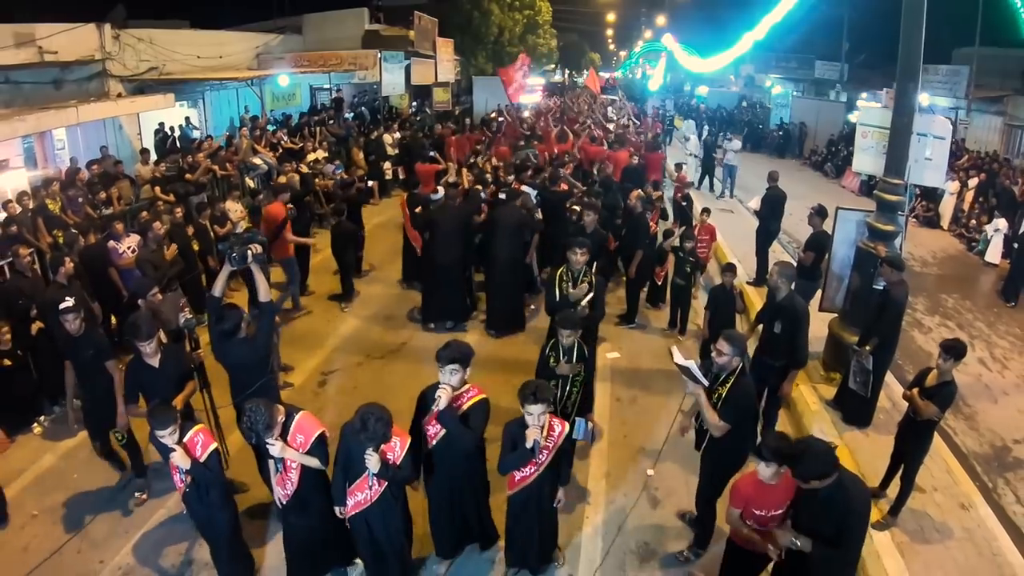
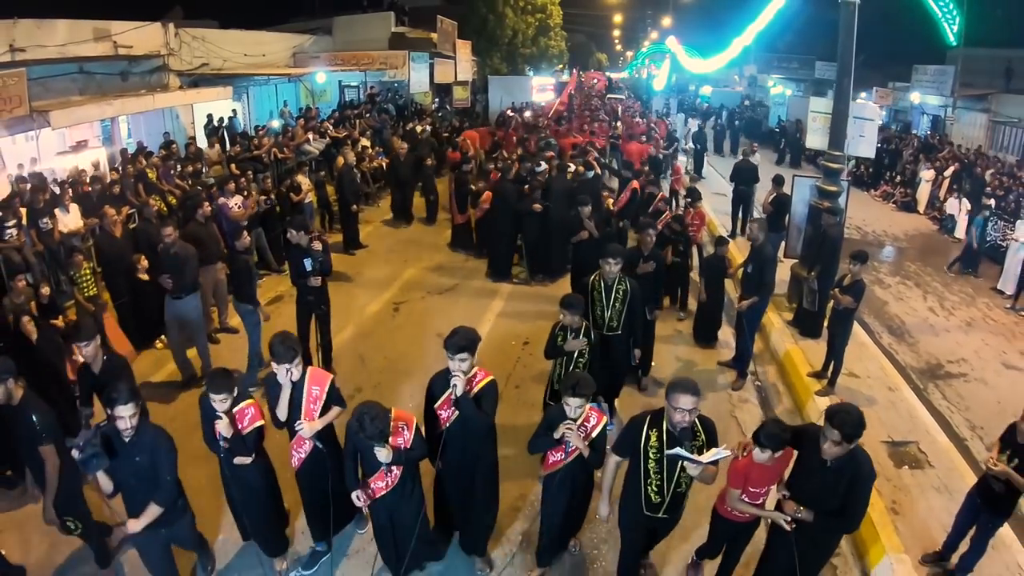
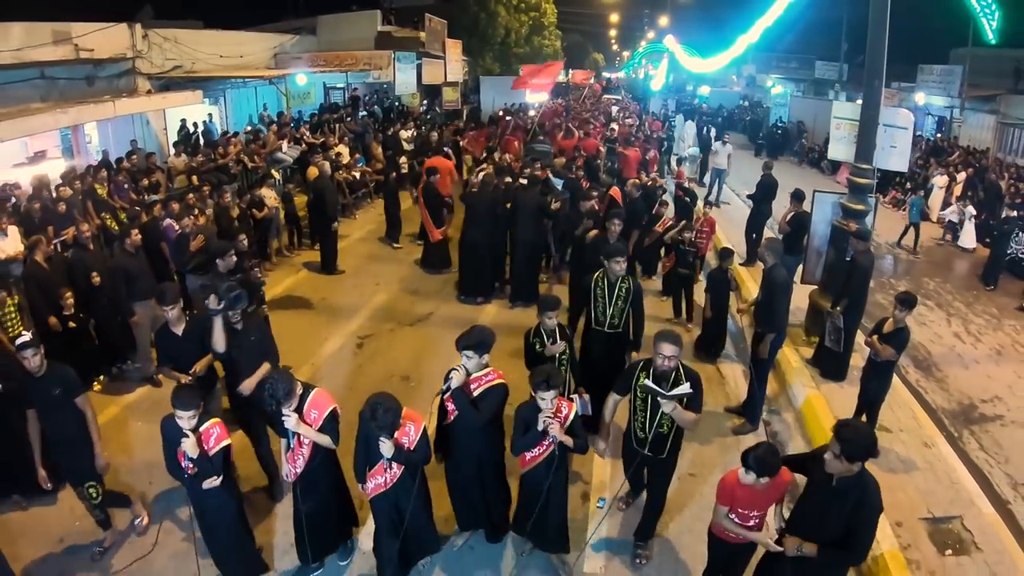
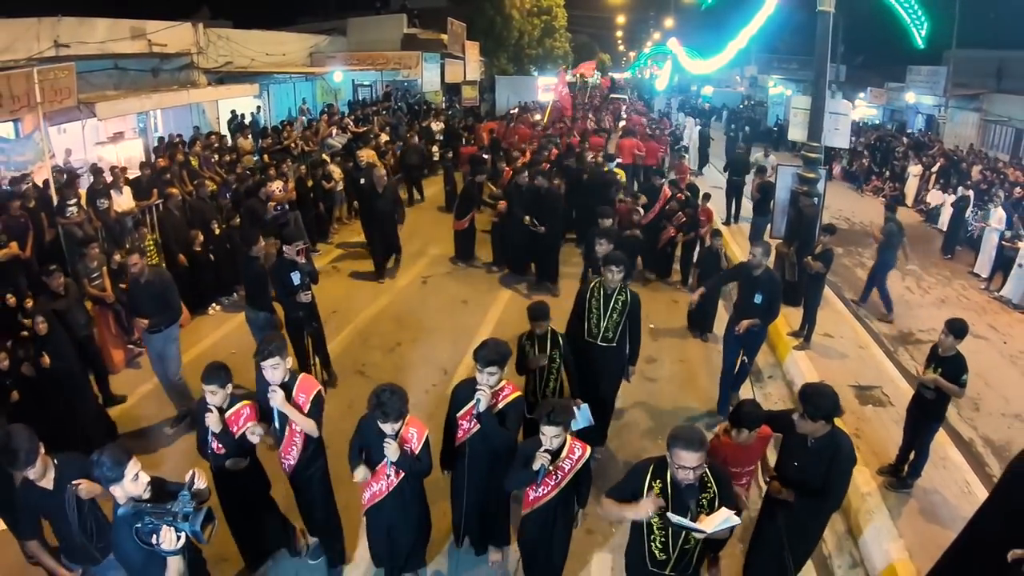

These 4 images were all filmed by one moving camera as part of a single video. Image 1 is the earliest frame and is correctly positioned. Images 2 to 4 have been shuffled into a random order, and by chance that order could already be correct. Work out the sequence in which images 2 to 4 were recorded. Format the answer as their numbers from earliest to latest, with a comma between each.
3, 2, 4
